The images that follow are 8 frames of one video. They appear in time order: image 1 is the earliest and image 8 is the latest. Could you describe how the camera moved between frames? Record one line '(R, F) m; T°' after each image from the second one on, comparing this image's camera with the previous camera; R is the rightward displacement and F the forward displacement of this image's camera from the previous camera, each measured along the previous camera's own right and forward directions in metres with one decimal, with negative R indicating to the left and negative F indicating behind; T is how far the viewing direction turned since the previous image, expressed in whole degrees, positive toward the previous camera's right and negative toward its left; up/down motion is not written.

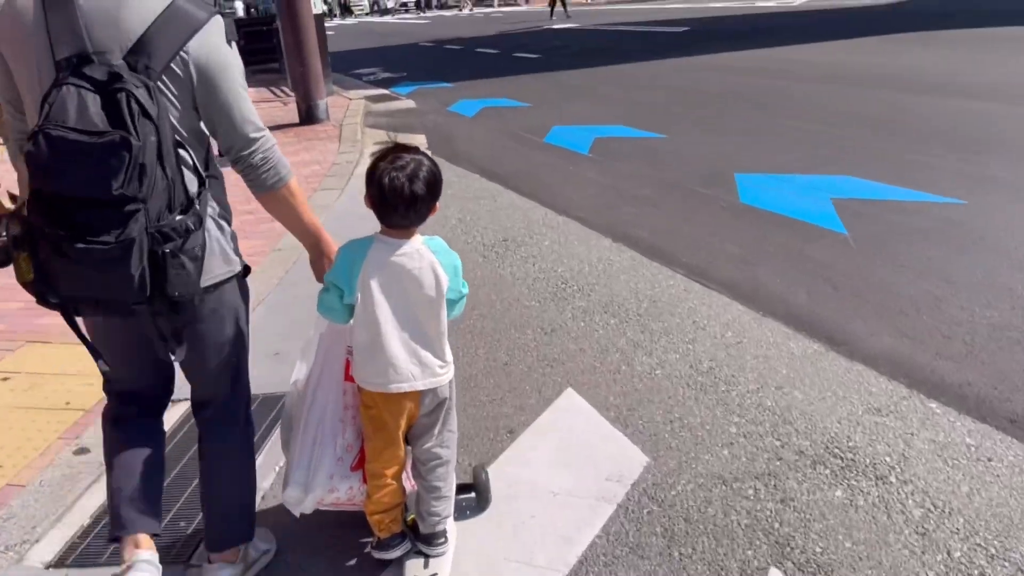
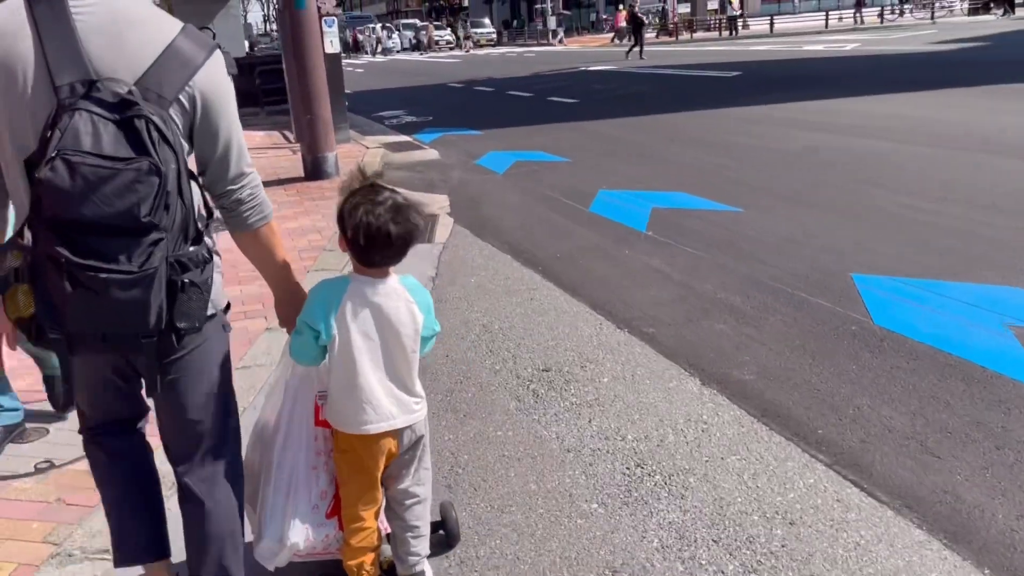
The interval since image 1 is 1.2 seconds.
(-0.1, +1.5) m; -2°
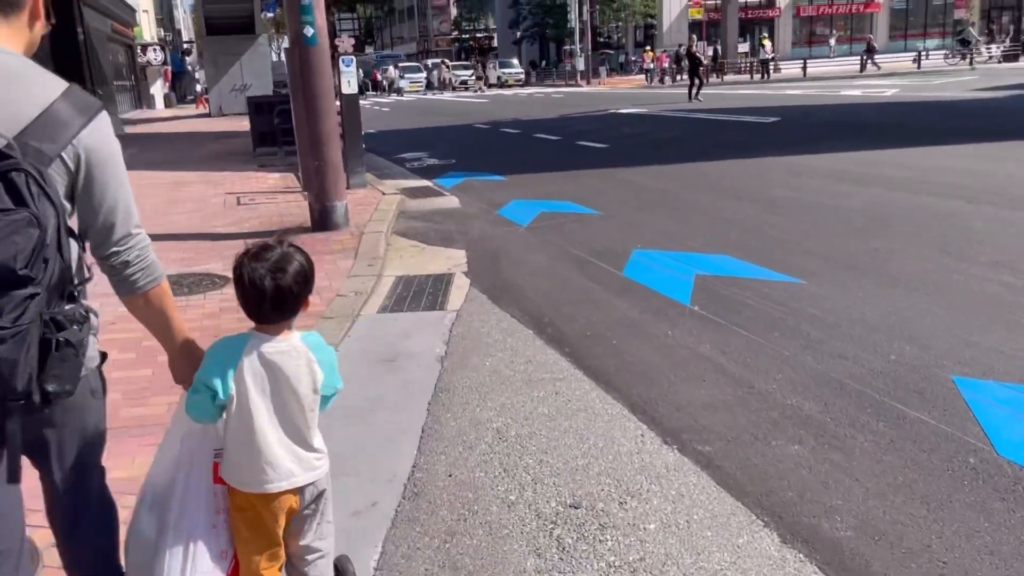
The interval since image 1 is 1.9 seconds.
(0.0, +0.8) m; -2°
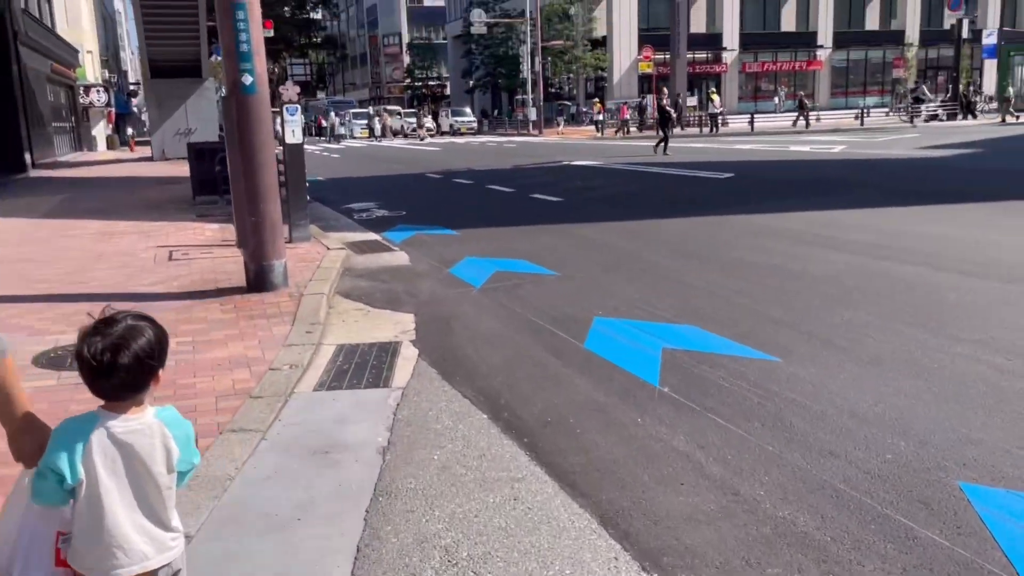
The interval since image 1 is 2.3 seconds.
(0.0, +0.5) m; +3°
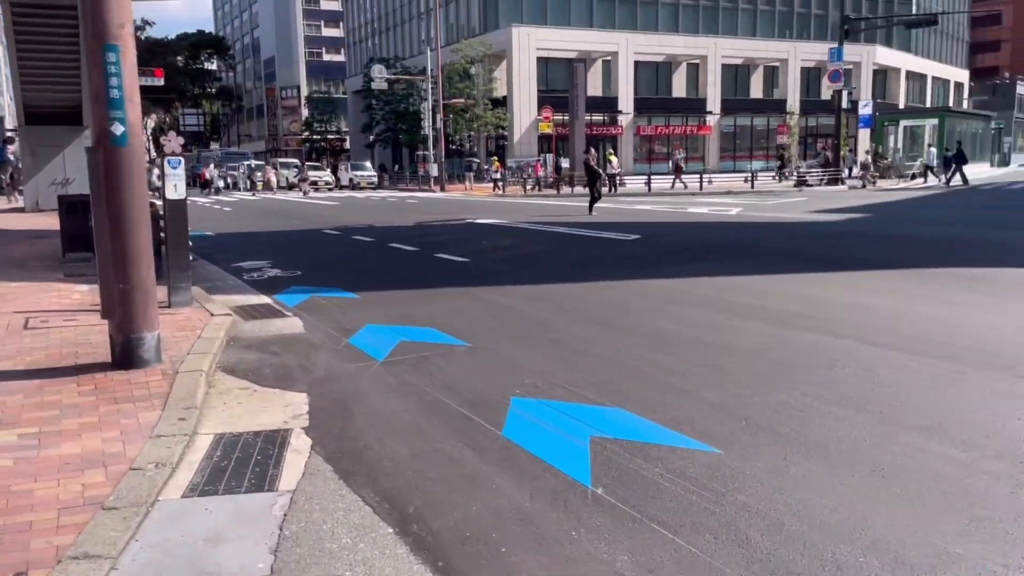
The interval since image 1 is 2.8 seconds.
(-0.1, +0.6) m; +7°
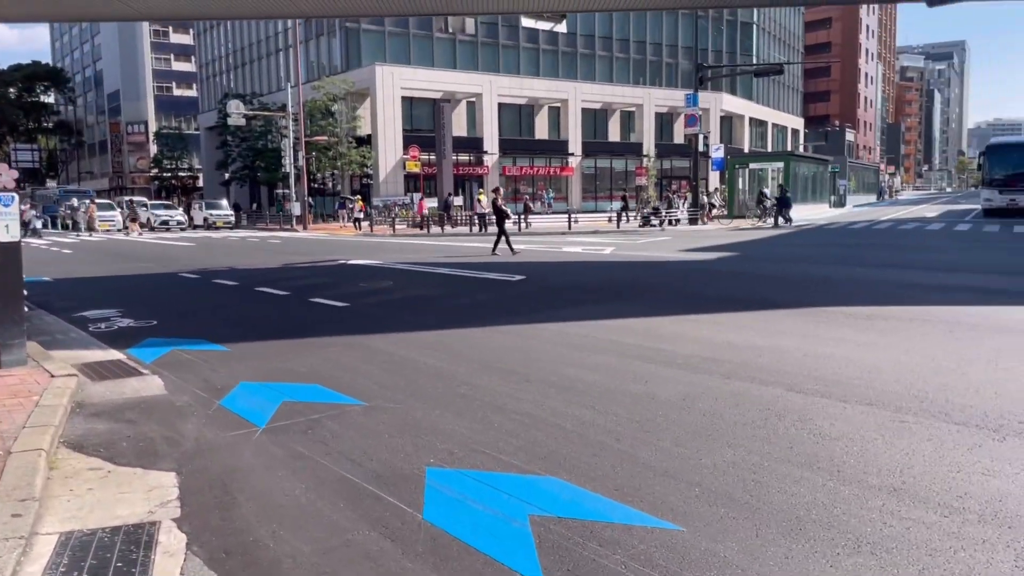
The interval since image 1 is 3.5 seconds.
(-0.3, +0.7) m; +9°
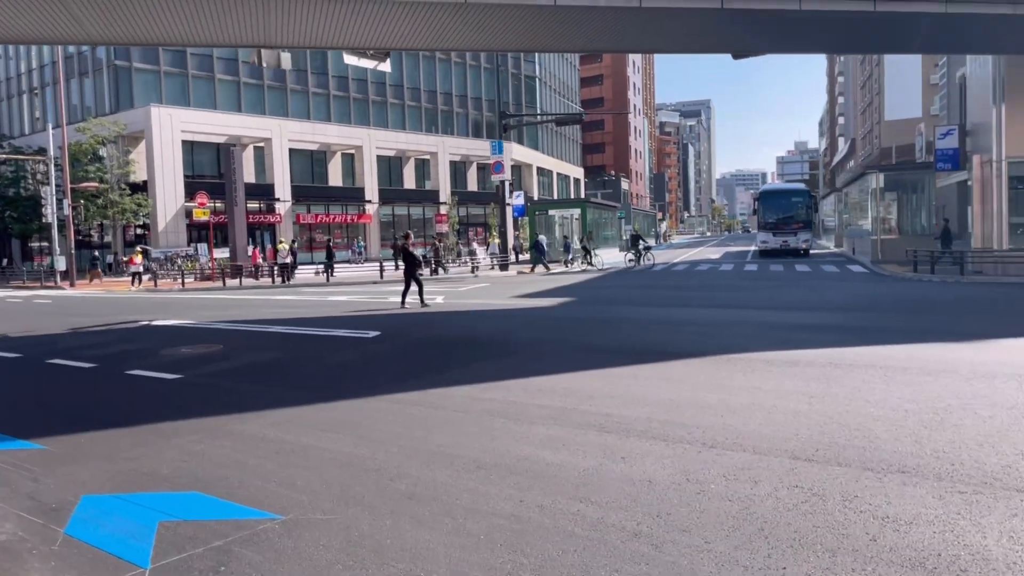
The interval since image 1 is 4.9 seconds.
(-1.1, +1.4) m; +14°
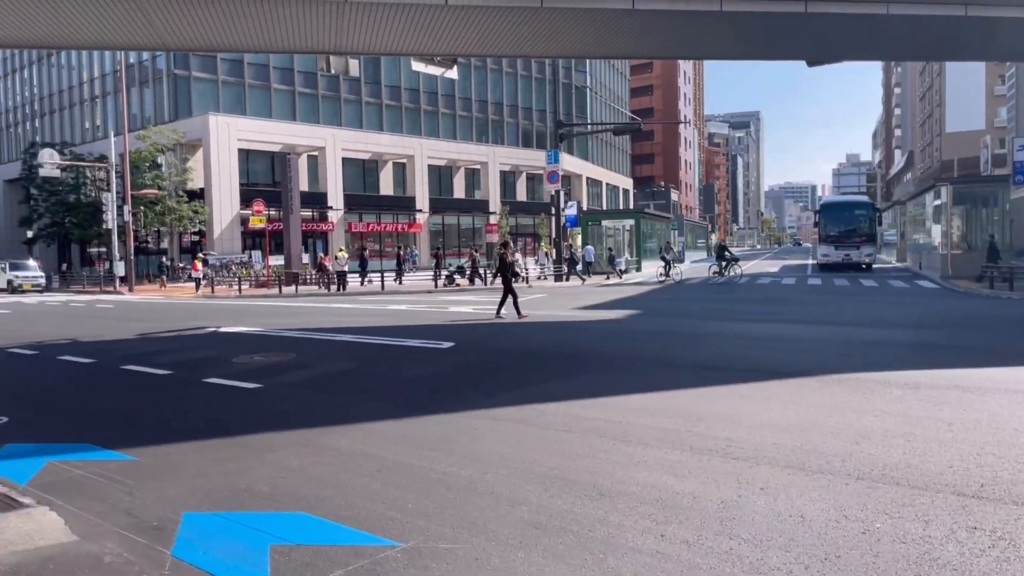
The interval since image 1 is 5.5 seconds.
(-0.6, +0.4) m; -3°
